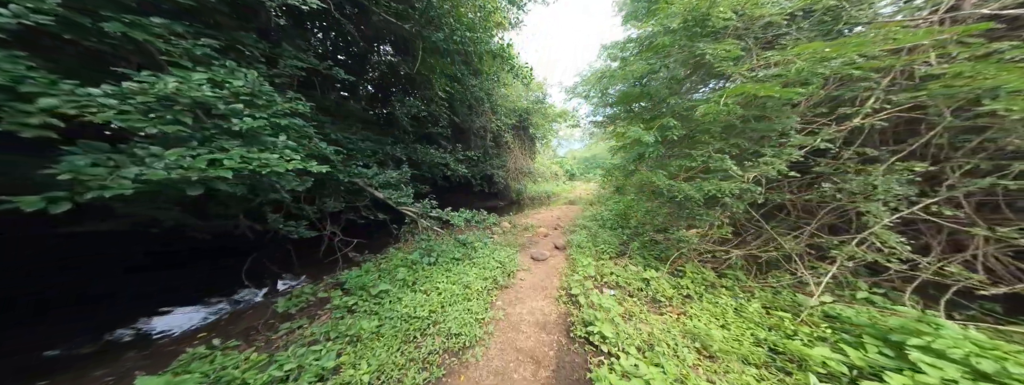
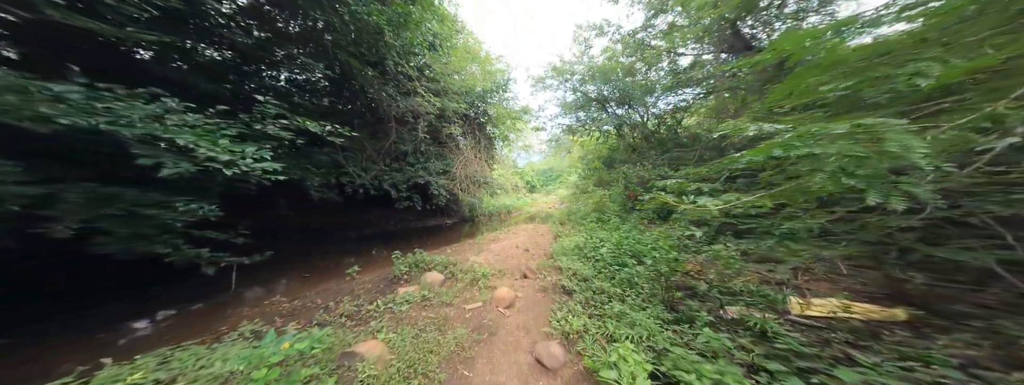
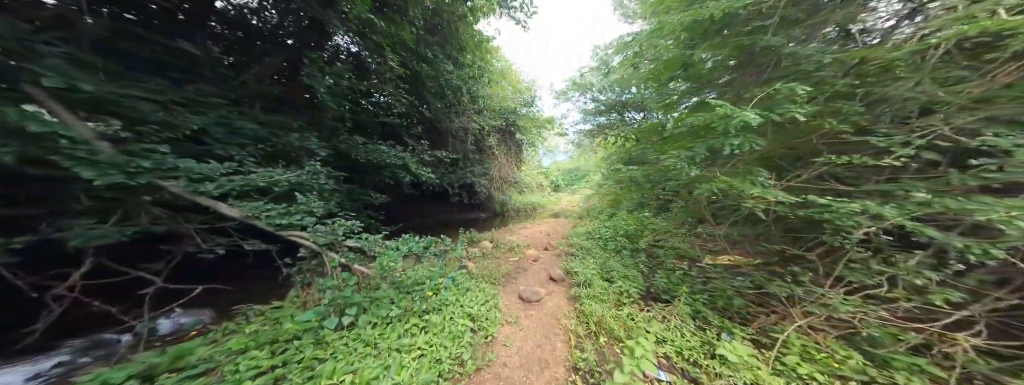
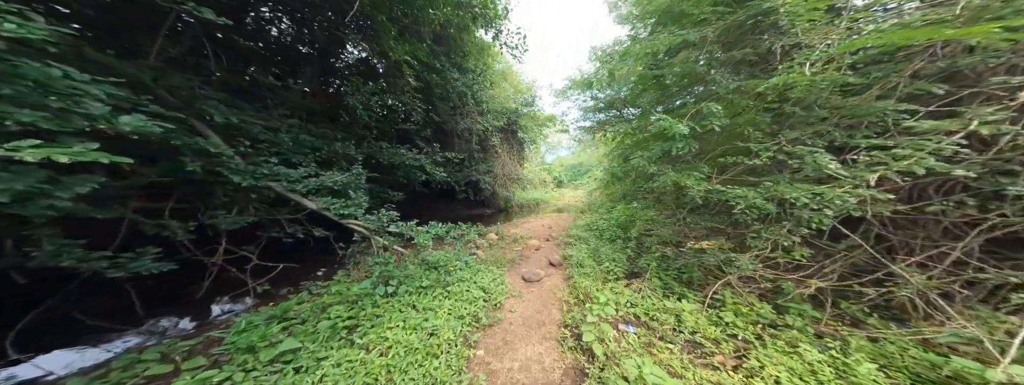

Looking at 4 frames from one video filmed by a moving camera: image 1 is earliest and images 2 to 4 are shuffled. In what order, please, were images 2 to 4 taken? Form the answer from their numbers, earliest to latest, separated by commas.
4, 3, 2
